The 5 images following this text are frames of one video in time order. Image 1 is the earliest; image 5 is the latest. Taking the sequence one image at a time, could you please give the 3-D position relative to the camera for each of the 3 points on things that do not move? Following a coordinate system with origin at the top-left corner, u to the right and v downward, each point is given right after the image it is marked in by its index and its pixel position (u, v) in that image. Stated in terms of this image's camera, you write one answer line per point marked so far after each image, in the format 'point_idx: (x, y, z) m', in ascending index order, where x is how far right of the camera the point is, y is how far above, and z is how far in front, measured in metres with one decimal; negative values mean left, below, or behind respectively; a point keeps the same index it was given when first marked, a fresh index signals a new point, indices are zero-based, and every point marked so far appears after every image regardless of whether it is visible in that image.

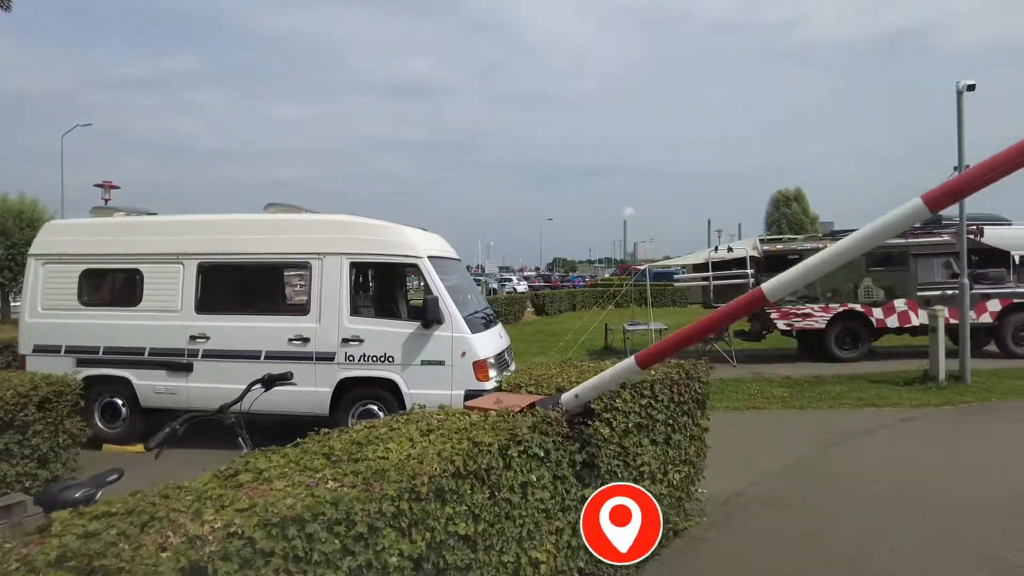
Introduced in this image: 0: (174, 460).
0: (-3.3, -1.7, +6.4) m
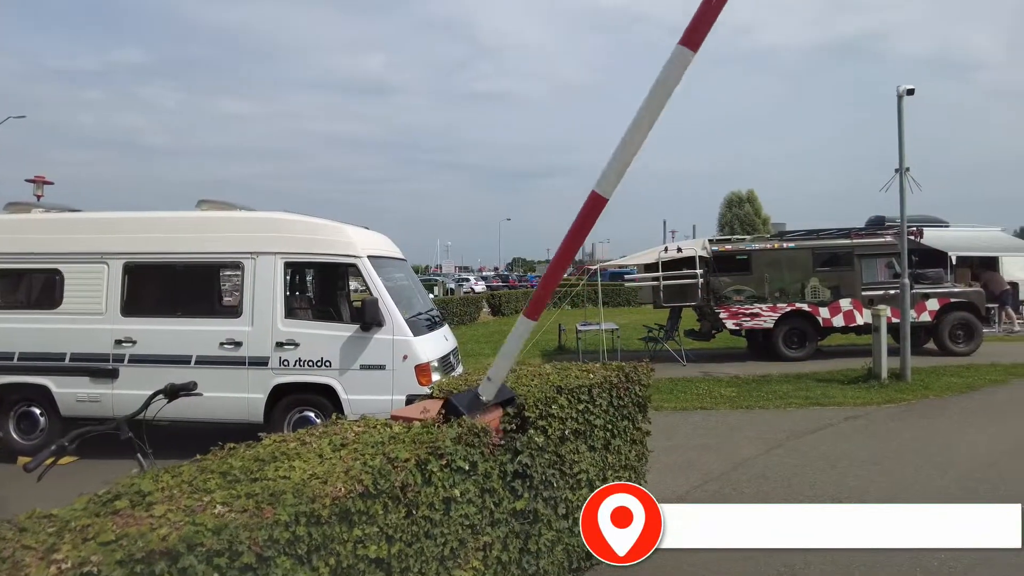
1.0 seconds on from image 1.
0: (-3.8, -1.7, +6.0) m
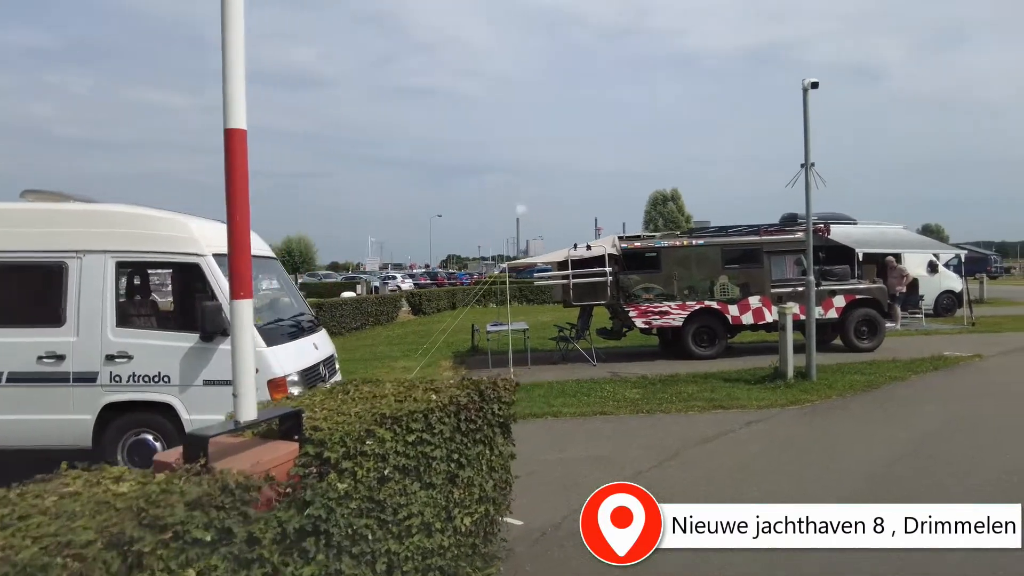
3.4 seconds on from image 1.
0: (-4.9, -1.7, +5.0) m
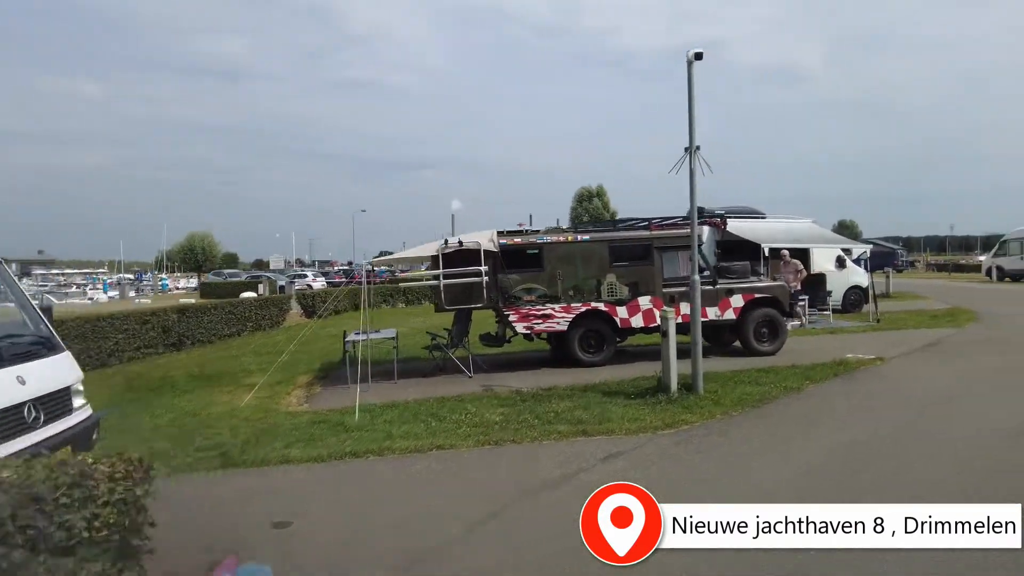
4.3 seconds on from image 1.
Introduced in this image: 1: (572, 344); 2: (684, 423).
0: (-6.3, -1.9, +2.9) m
1: (+1.0, -0.9, +10.6) m
2: (+1.9, -1.5, +7.2) m
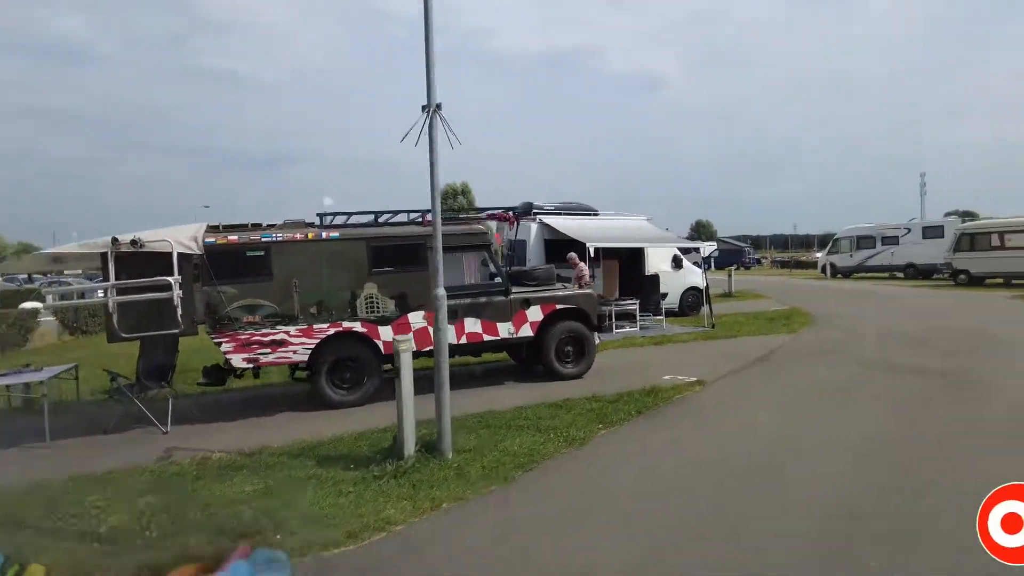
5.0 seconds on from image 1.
0: (-8.1, -2.2, -0.9) m
1: (-2.3, -1.1, +7.9) m
2: (-0.7, -1.6, +4.8) m
